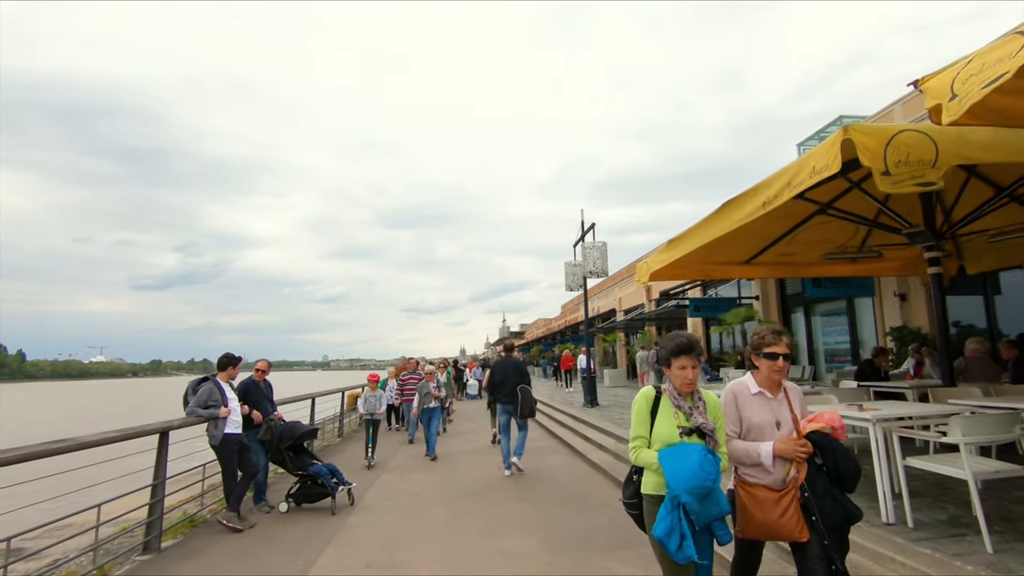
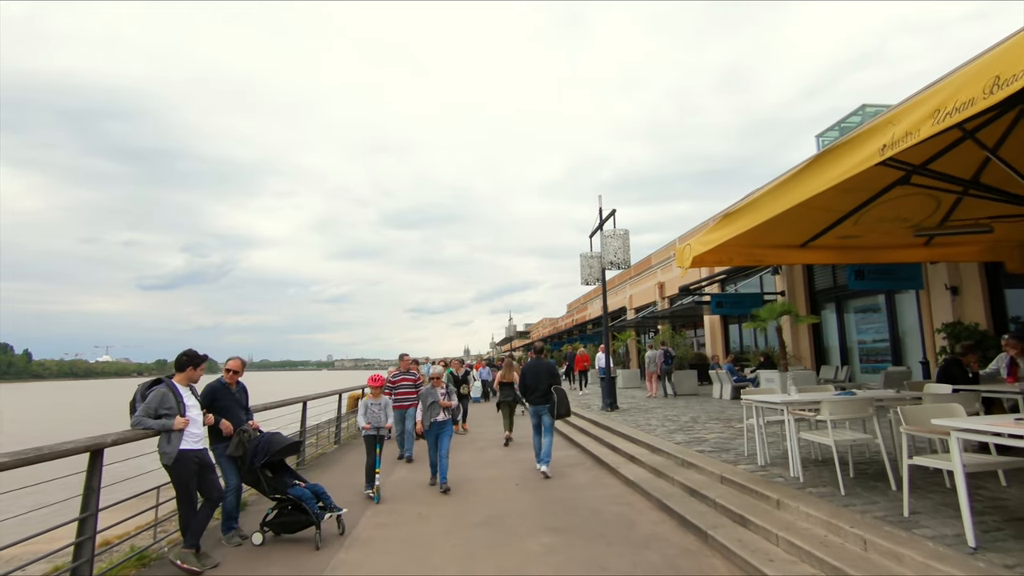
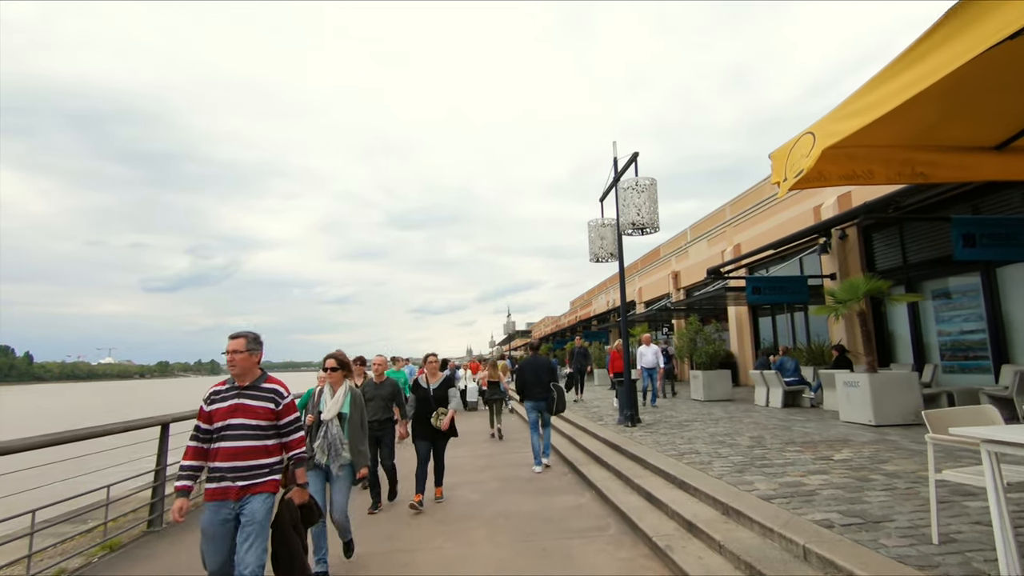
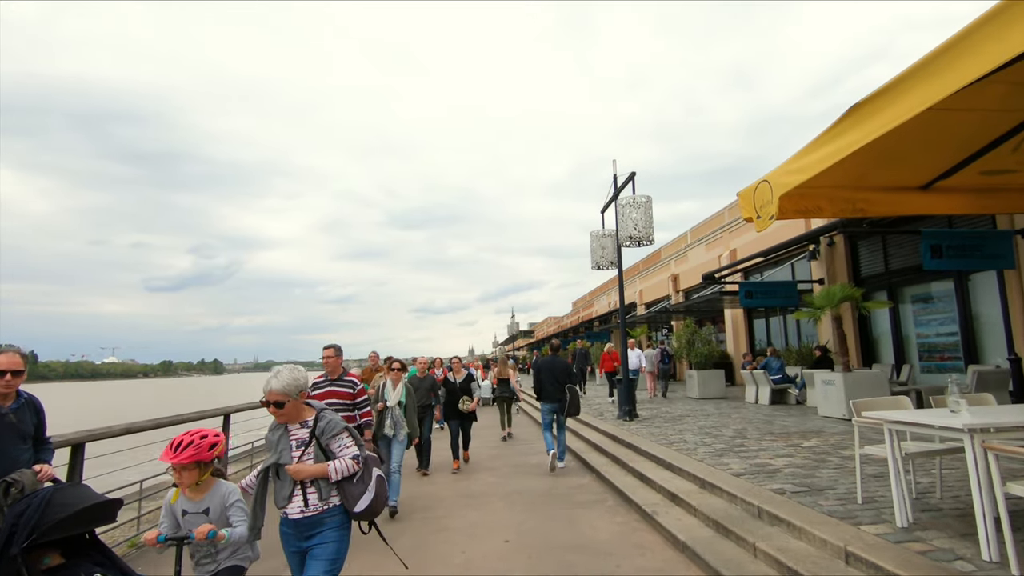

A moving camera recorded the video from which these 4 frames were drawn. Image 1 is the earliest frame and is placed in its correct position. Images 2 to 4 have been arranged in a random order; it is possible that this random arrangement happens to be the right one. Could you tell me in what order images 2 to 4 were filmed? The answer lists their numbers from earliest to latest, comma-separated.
2, 4, 3
